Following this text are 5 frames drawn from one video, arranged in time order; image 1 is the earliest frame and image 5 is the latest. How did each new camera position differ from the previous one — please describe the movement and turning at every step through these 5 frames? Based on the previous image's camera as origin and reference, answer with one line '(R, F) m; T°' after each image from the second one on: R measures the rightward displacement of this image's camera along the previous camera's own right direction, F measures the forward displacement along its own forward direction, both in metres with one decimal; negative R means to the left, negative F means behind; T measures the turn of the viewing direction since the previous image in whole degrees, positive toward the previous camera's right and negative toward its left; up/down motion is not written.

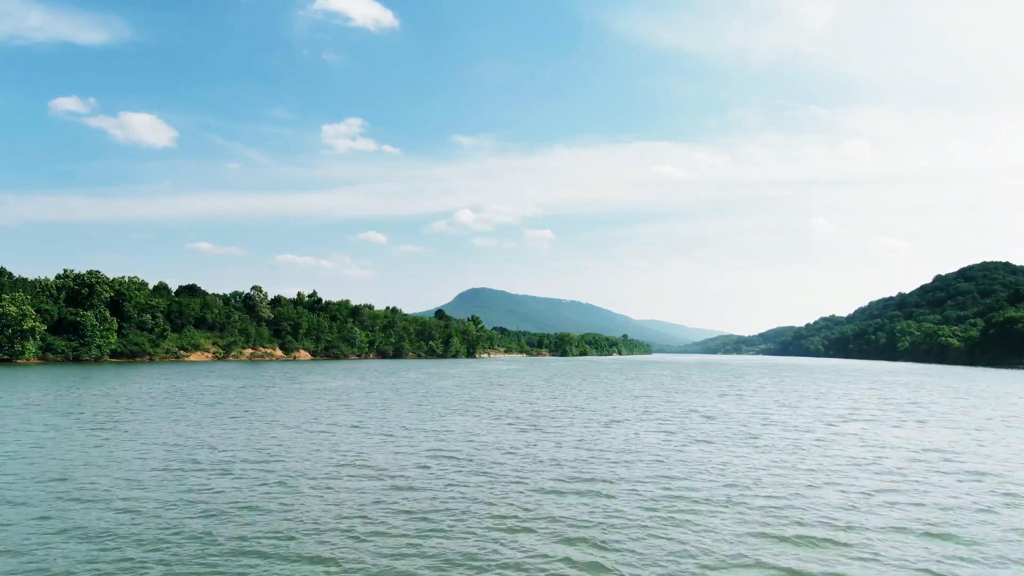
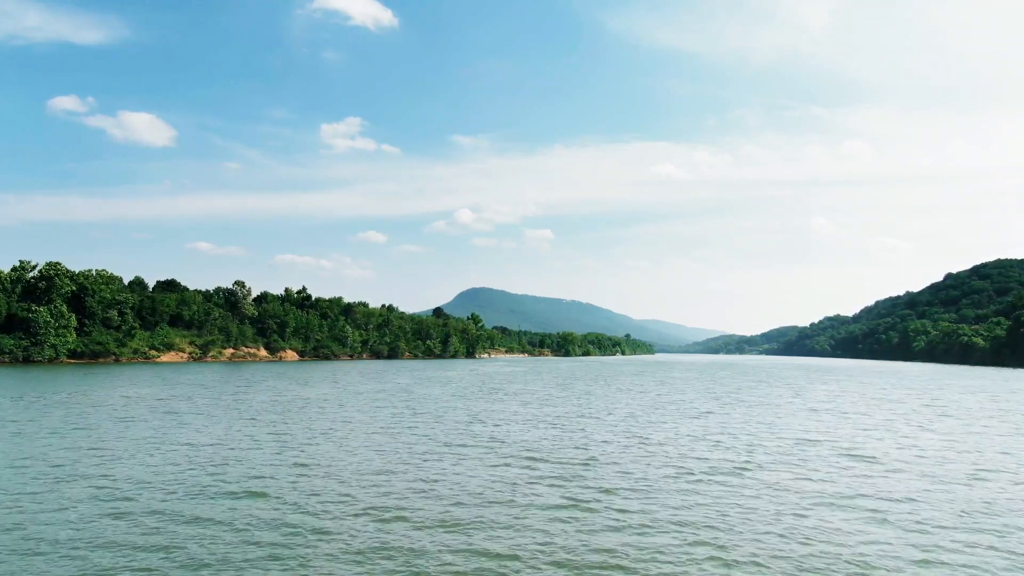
(-1.2, +17.5) m; 0°
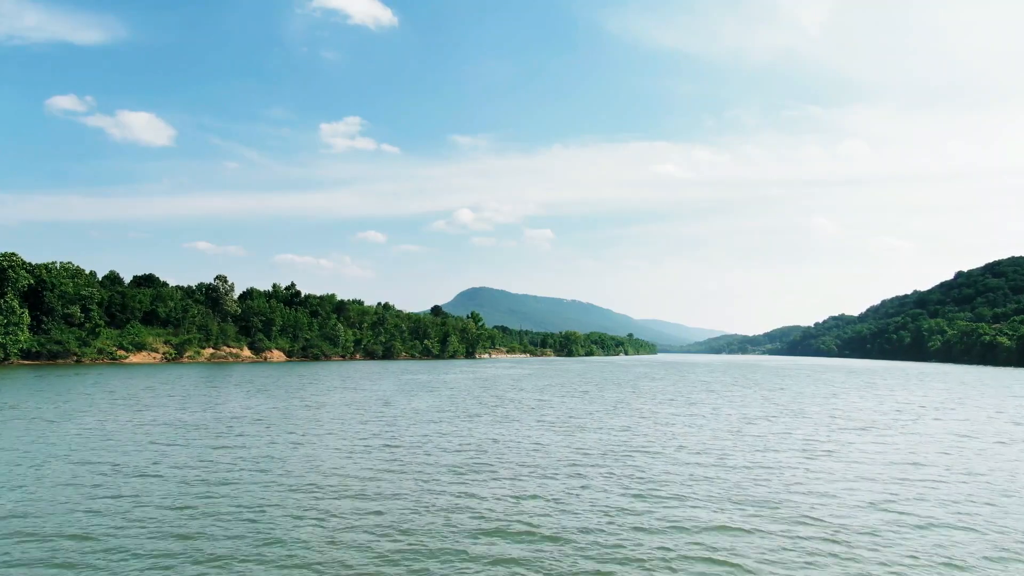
(-1.2, +16.1) m; 0°
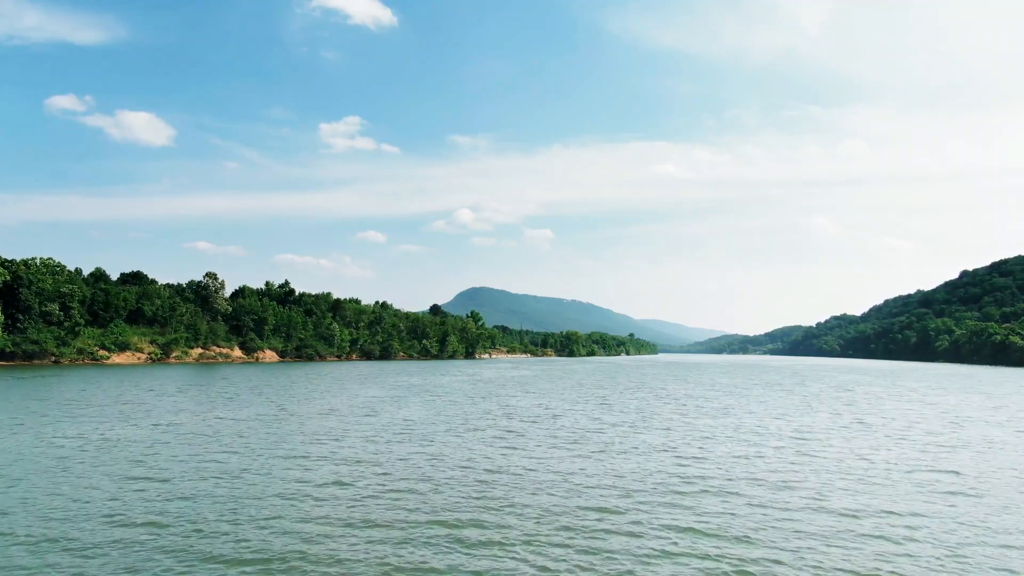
(-0.5, +7.8) m; 0°
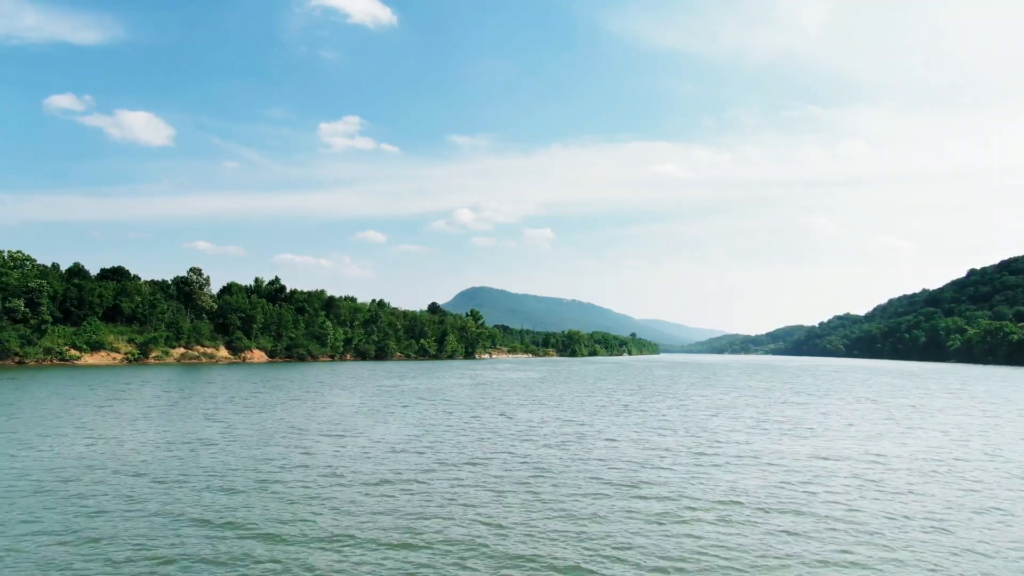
(-0.8, +11.2) m; 0°
